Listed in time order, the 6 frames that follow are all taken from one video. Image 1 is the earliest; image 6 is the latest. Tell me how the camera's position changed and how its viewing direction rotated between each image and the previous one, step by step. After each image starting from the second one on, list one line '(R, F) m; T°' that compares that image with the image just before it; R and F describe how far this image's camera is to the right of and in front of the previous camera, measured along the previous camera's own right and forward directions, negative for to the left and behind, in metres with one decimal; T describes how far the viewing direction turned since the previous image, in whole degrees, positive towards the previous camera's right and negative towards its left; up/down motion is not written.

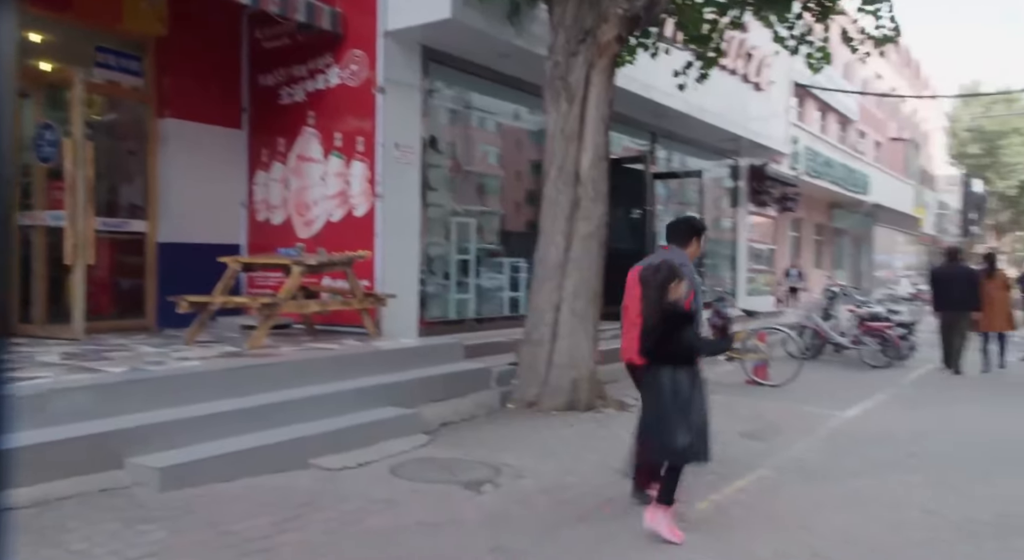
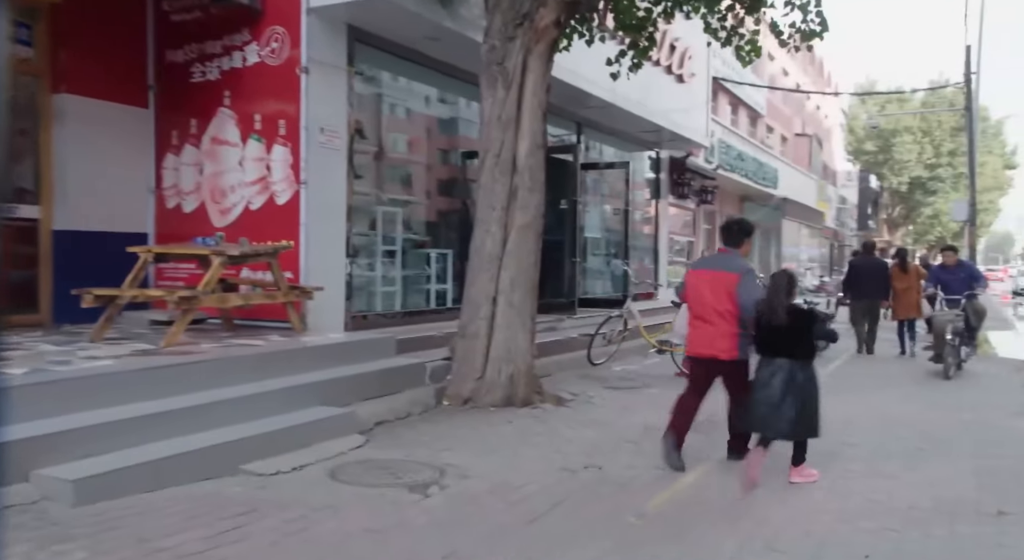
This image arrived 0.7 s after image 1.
(-0.6, +0.3) m; +8°
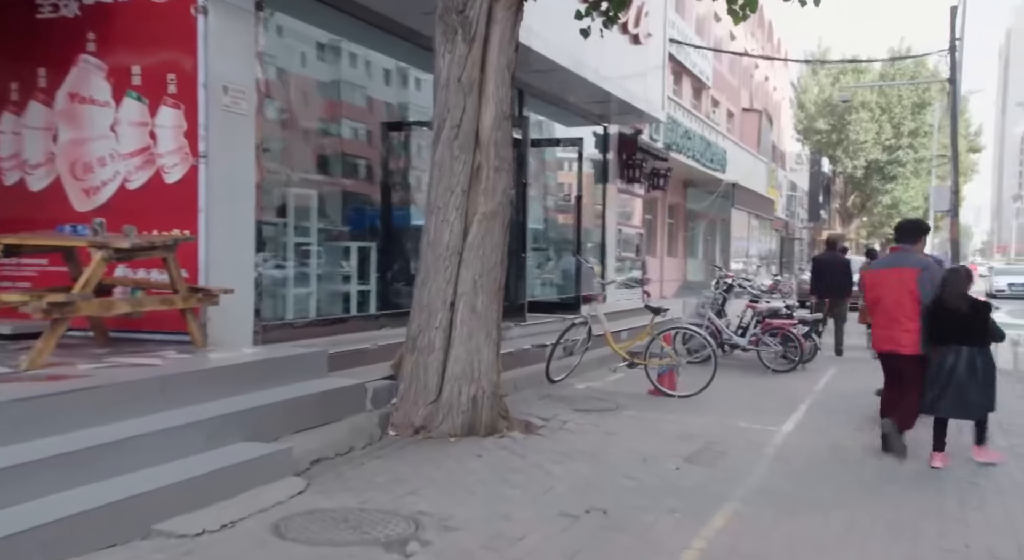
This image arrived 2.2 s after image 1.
(-1.0, +1.8) m; +10°
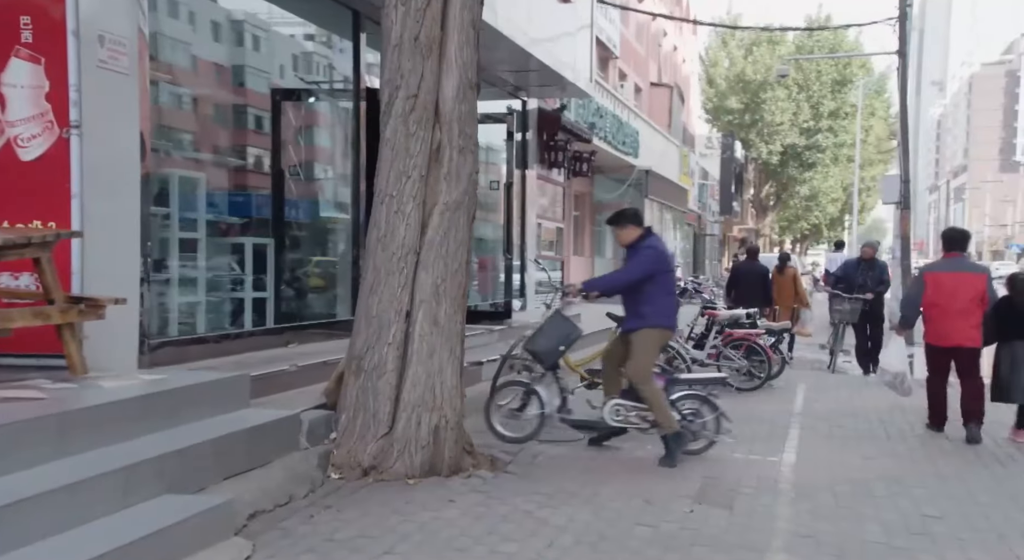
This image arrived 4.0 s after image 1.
(-1.0, +1.4) m; +12°
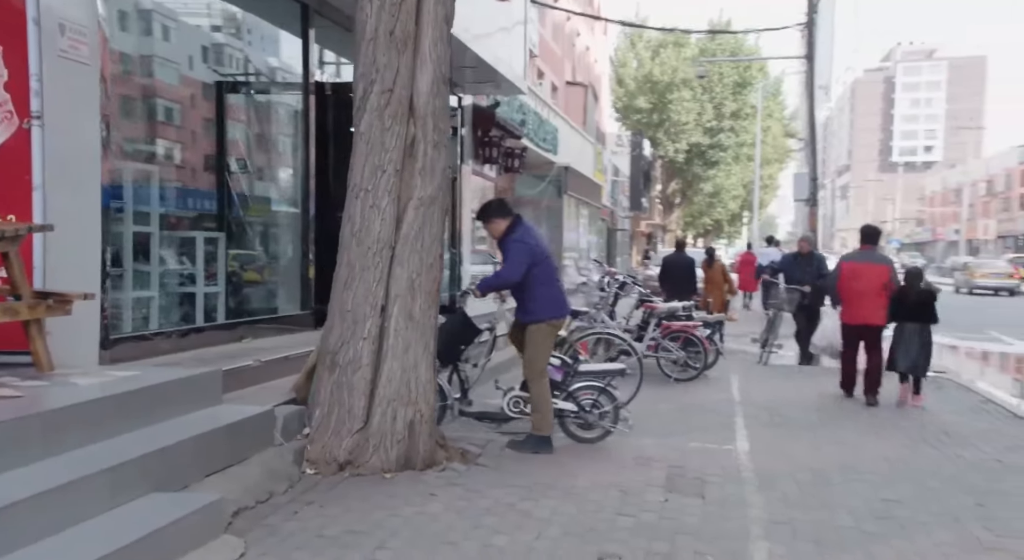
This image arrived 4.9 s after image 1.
(-0.5, -0.1) m; +6°
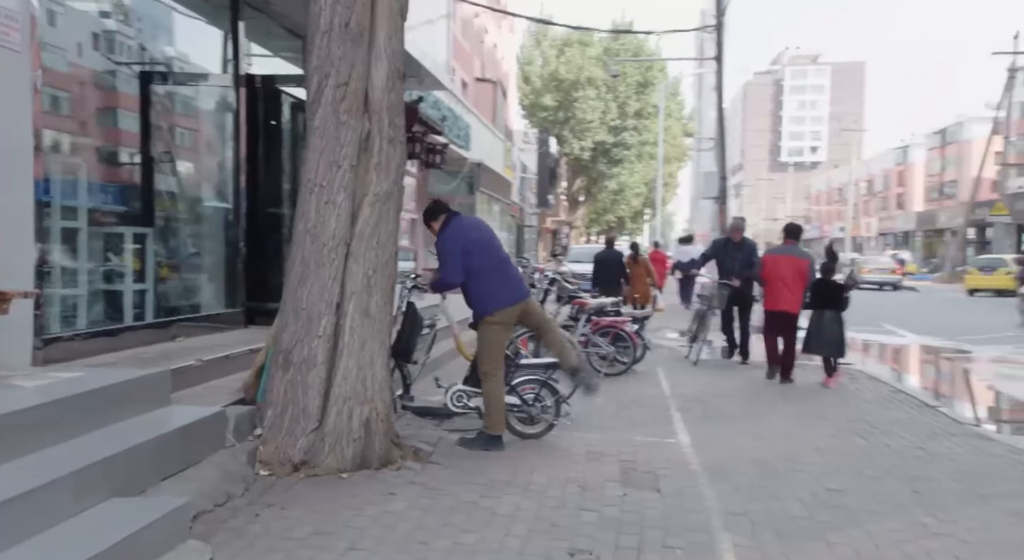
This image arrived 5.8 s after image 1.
(-0.4, 0.0) m; +7°
